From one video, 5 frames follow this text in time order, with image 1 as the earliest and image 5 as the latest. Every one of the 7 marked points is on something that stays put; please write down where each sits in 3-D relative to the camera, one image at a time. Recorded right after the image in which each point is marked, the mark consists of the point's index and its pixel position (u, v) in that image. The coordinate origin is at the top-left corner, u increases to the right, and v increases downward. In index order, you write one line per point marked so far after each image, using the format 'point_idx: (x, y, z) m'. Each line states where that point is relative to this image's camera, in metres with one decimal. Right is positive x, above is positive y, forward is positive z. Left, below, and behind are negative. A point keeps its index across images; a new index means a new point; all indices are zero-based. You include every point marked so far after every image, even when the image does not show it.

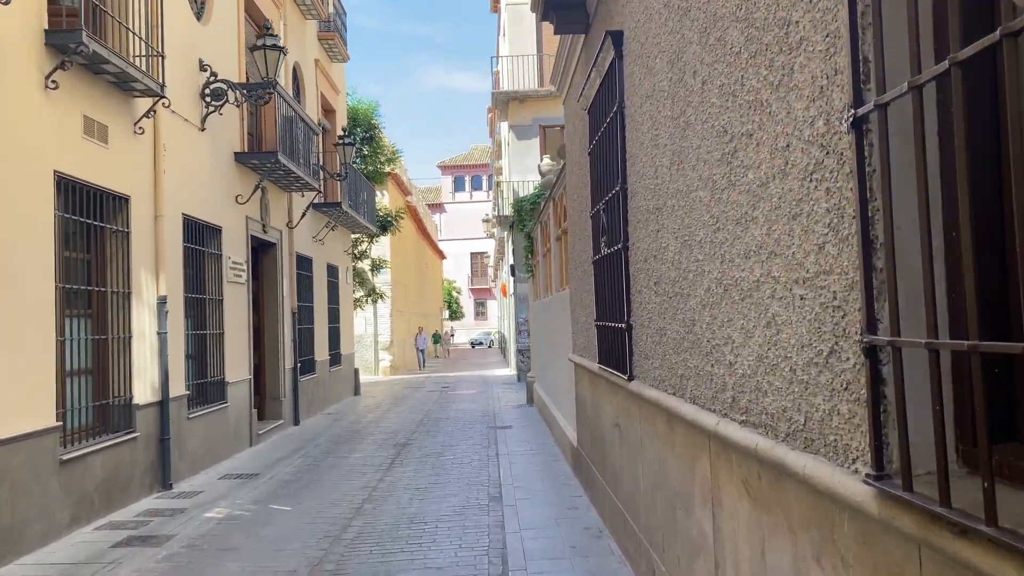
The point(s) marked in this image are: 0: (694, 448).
0: (+0.8, -0.7, +3.6) m
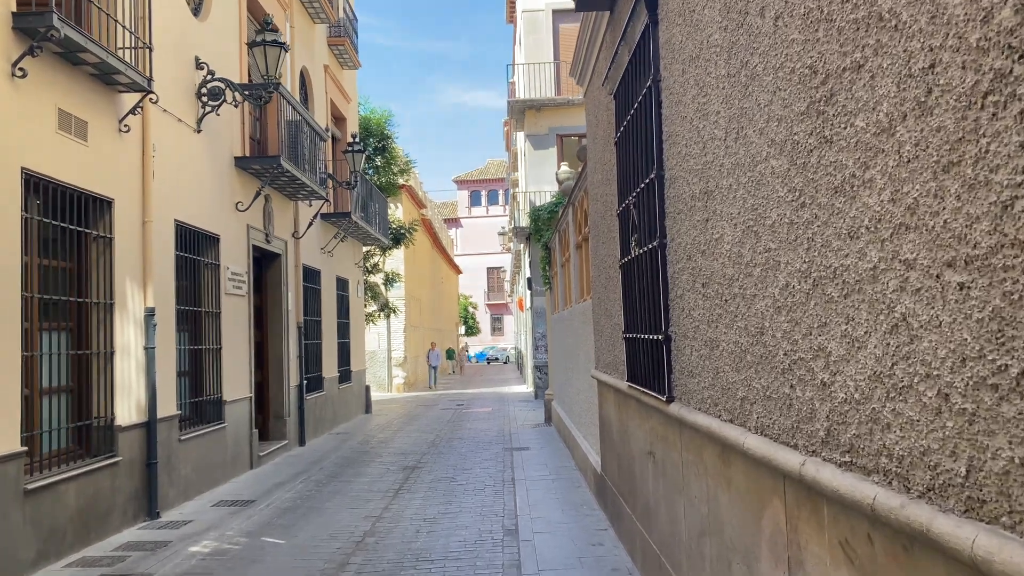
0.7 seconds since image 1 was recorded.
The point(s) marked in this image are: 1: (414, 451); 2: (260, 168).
0: (+0.8, -0.7, +2.8) m
1: (-1.5, -2.4, +12.9) m
2: (-3.3, +1.6, +11.2) m
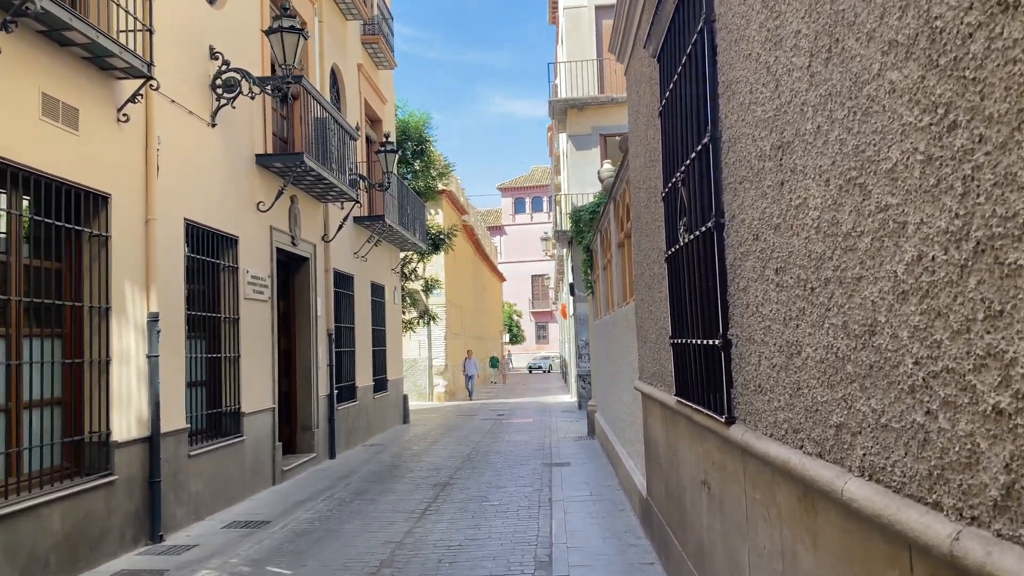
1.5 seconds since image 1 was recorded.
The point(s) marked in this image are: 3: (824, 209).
0: (+0.8, -0.6, +2.0) m
1: (-0.9, -2.5, +12.2) m
2: (-2.8, +1.5, +10.6) m
3: (+0.8, +0.2, +2.1) m
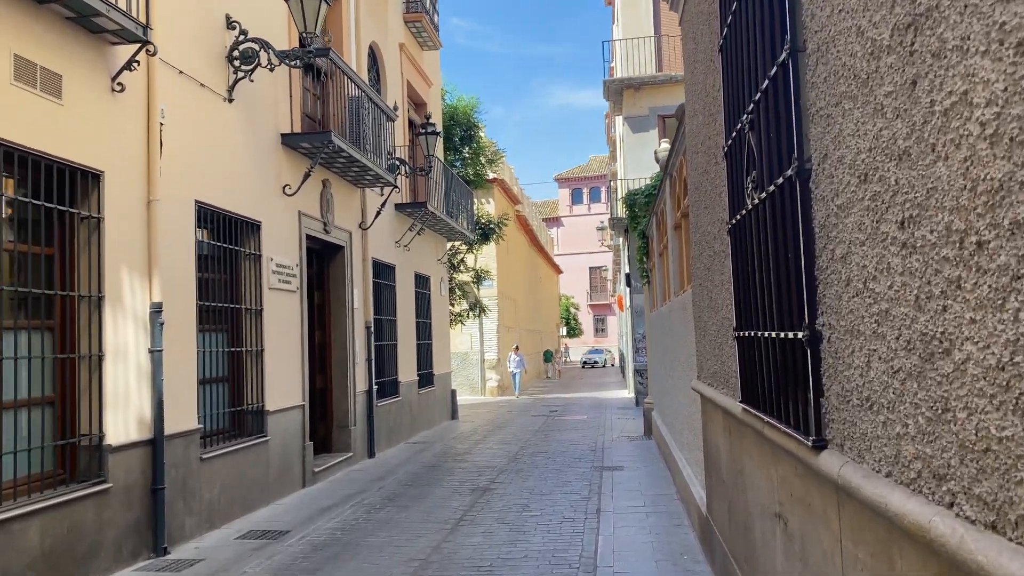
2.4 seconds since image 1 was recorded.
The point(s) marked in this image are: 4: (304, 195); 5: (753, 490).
0: (+0.7, -0.5, +1.0) m
1: (-0.3, -2.4, +11.4) m
2: (-2.3, +1.6, +9.9) m
3: (+0.7, +0.3, +1.2) m
4: (-2.5, +1.1, +10.2) m
5: (+1.1, -0.9, +3.8) m
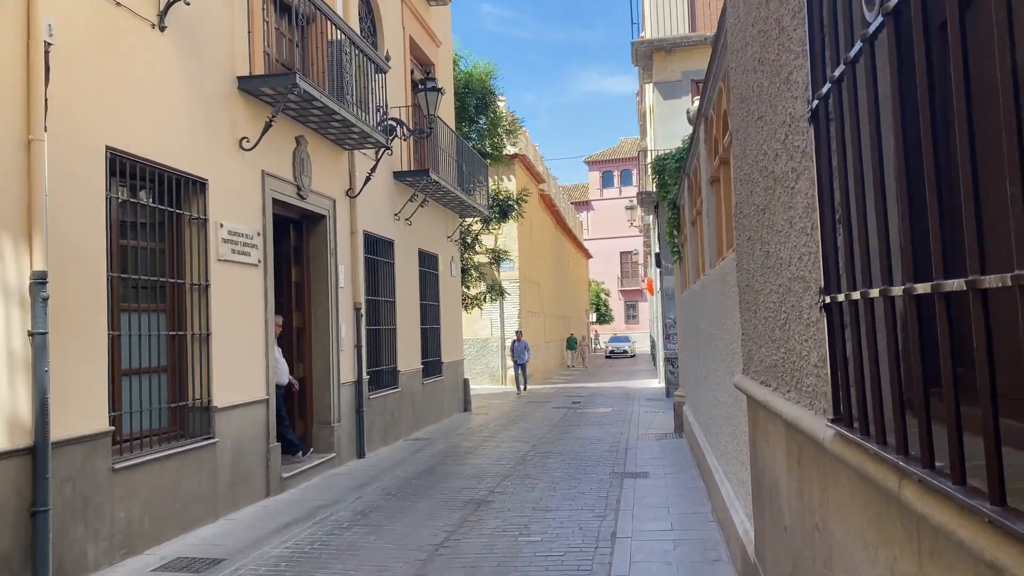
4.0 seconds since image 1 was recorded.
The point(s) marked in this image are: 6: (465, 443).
0: (+0.4, -0.4, -0.6) m
1: (-0.2, -2.1, +9.8) m
2: (-2.3, +1.9, +8.3) m
3: (+0.4, +0.4, -0.4) m
4: (-2.4, +1.4, +8.6) m
5: (+0.9, -0.7, +2.2) m
6: (-0.7, -2.3, +12.5) m
